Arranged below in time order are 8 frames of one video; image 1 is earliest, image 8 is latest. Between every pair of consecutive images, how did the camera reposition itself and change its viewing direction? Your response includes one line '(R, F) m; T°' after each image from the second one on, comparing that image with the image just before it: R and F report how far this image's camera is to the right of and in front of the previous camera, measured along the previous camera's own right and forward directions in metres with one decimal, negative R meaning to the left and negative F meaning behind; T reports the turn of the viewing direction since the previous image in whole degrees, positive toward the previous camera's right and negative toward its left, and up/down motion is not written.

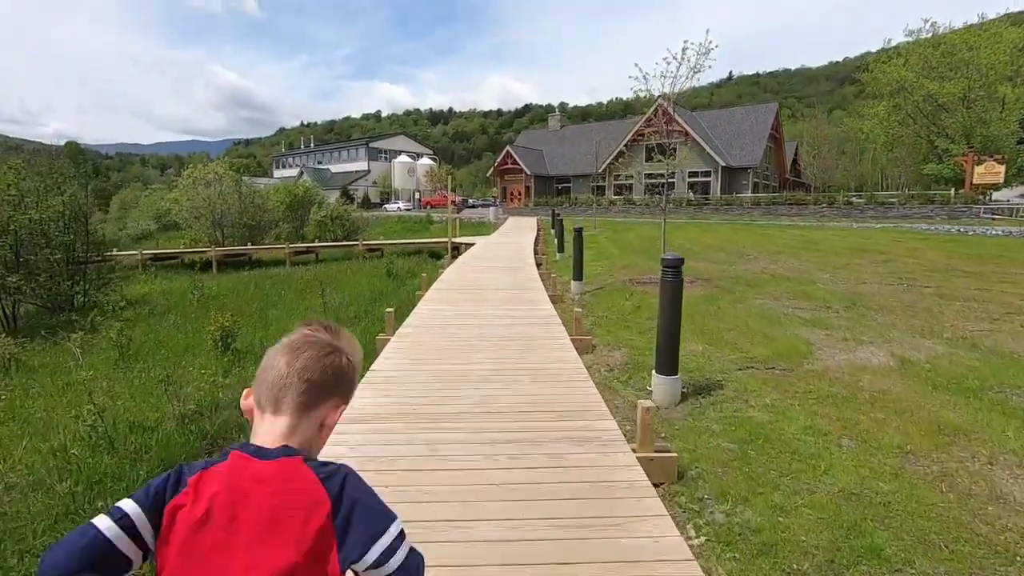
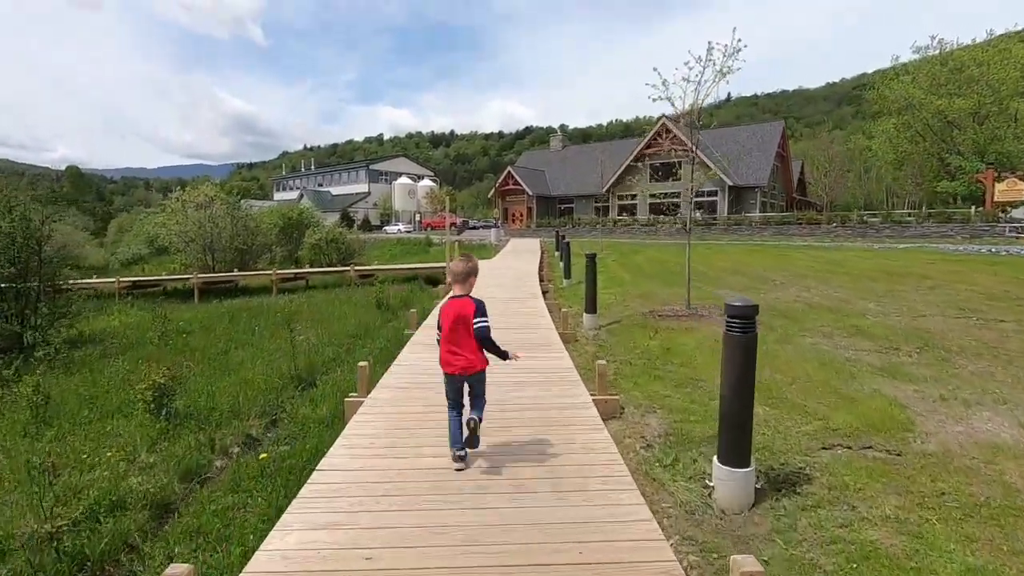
(0.0, +1.4) m; 0°
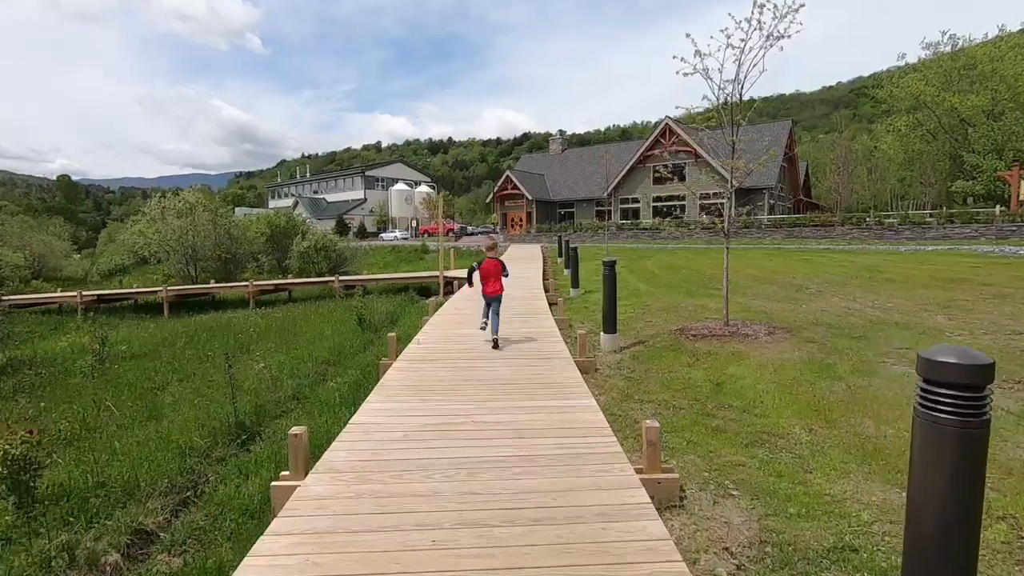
(0.0, +1.7) m; 0°
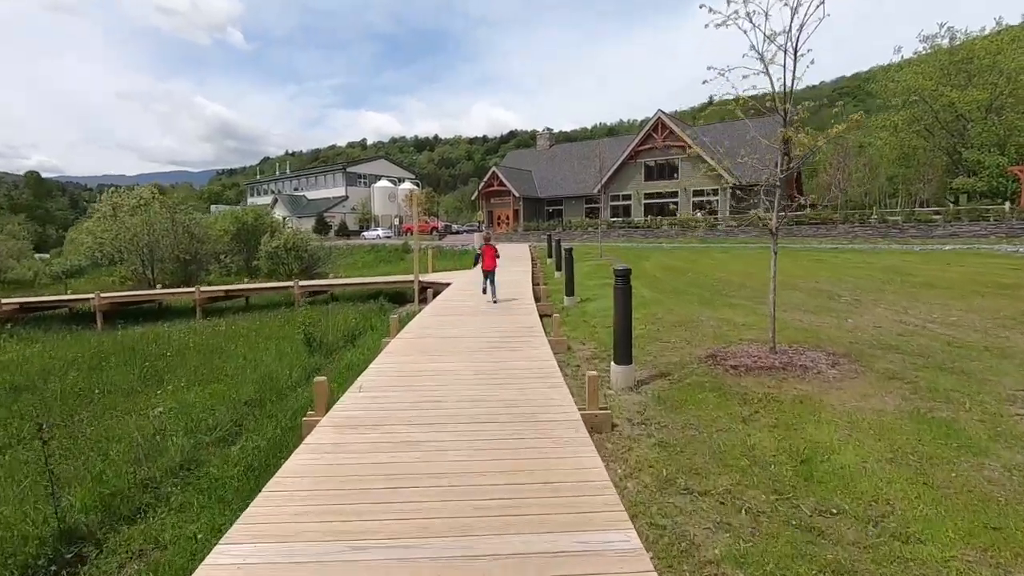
(+0.1, +2.0) m; +1°
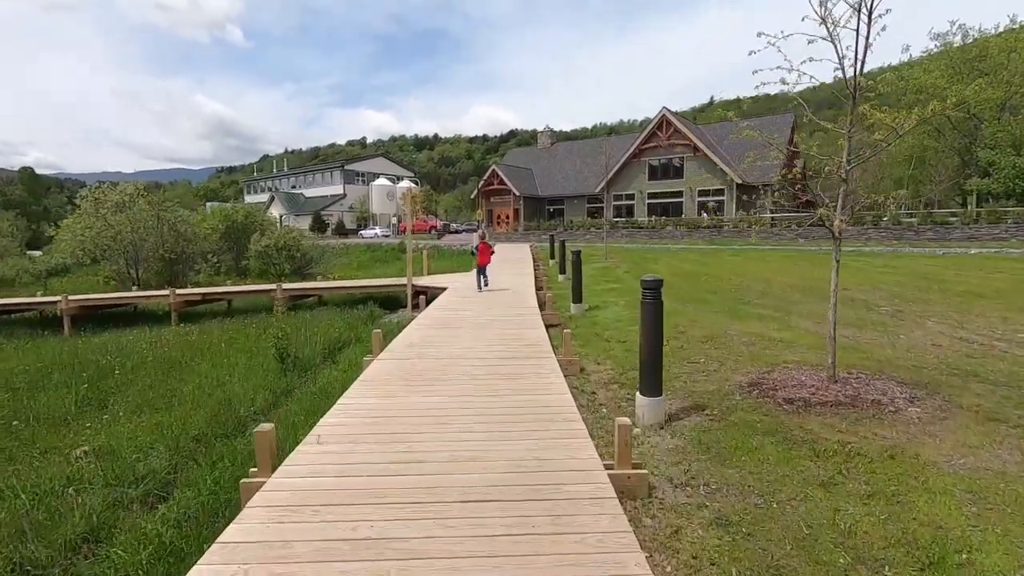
(-0.1, +1.1) m; 0°
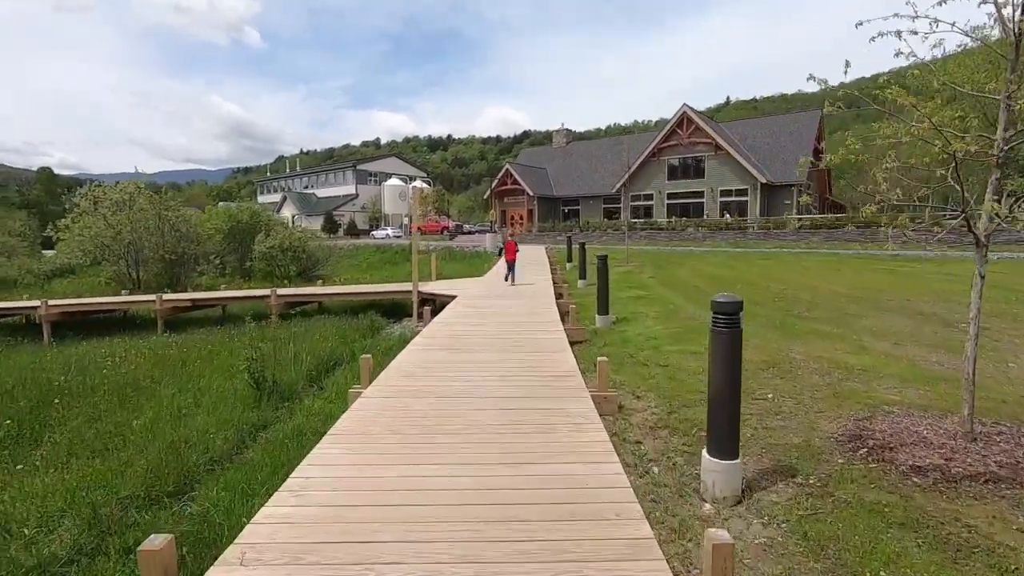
(-0.1, +1.3) m; -1°
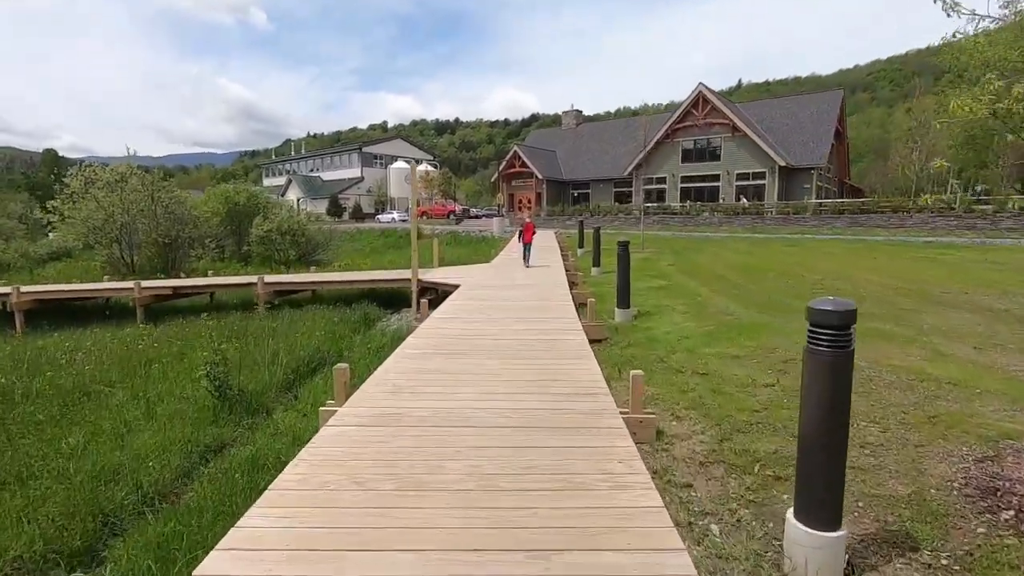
(0.0, +1.1) m; -1°
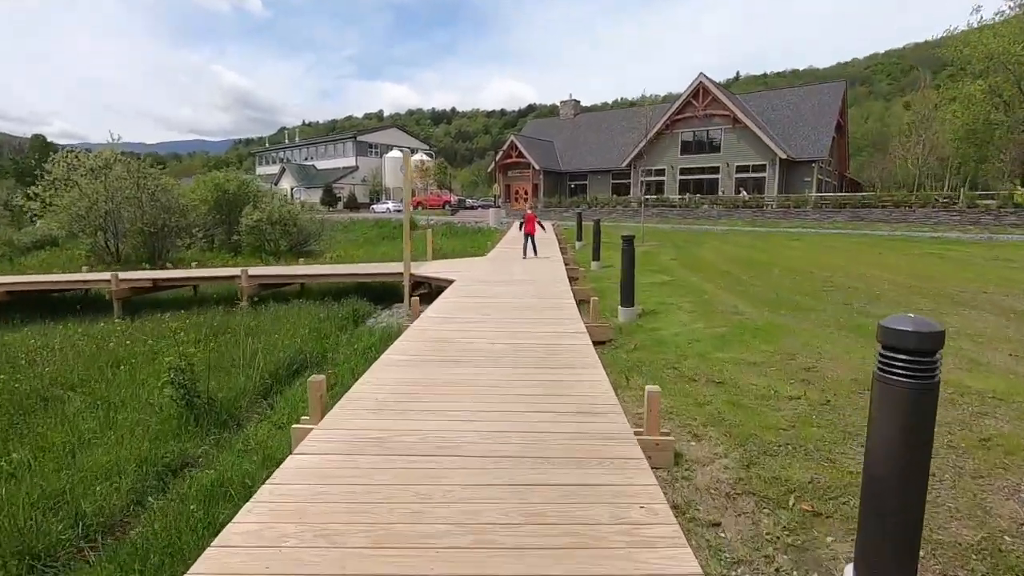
(0.0, +0.5) m; 0°
